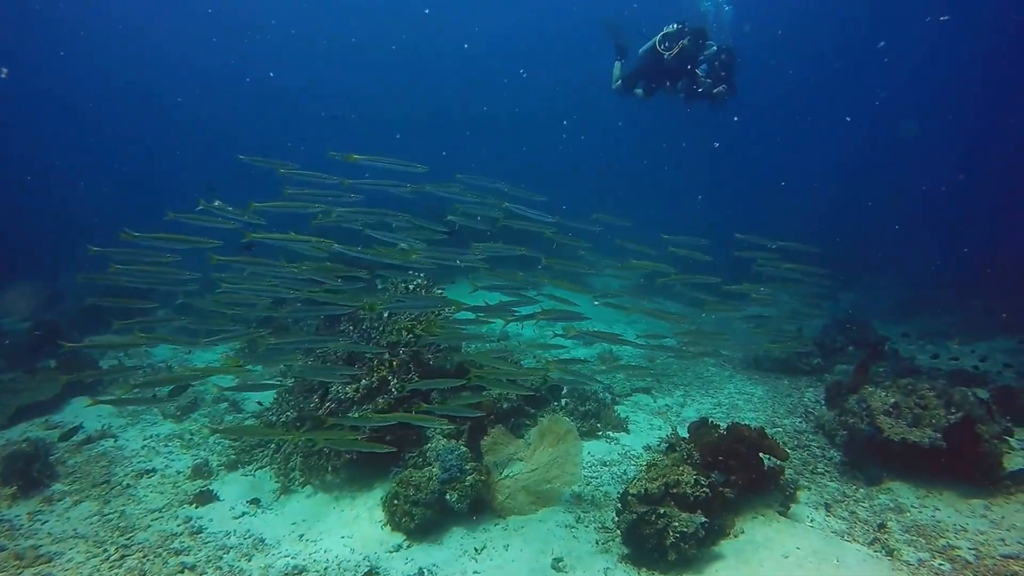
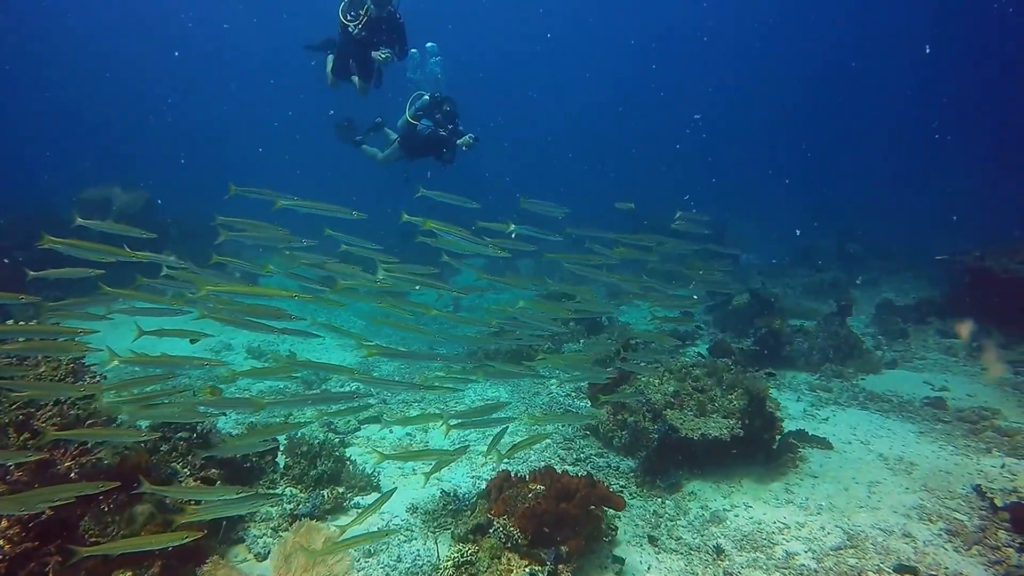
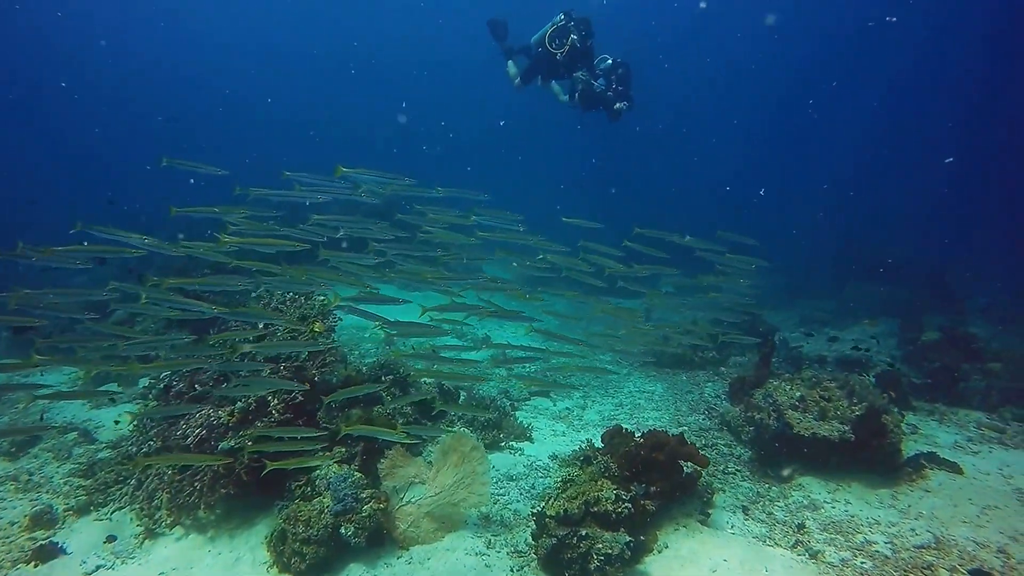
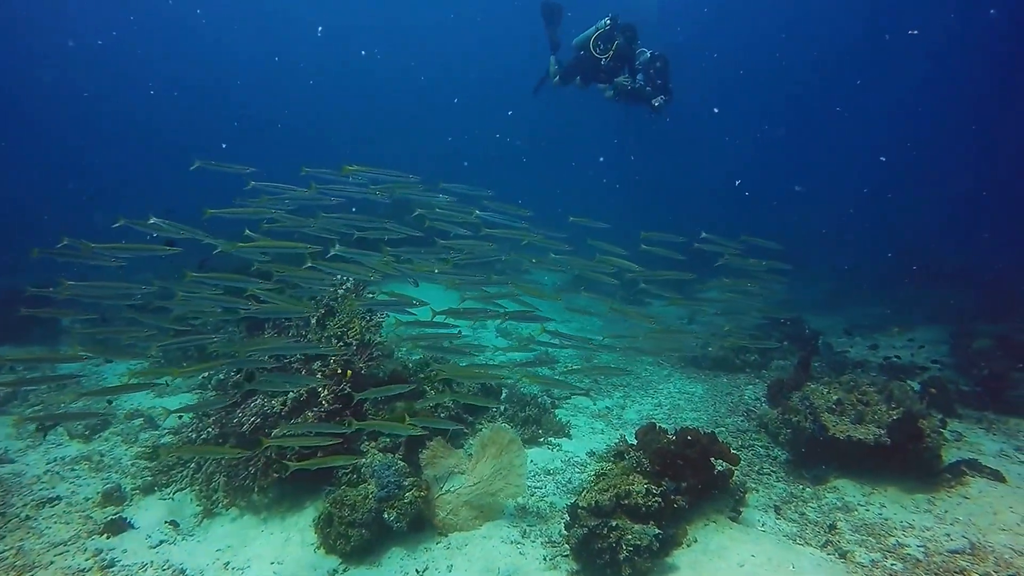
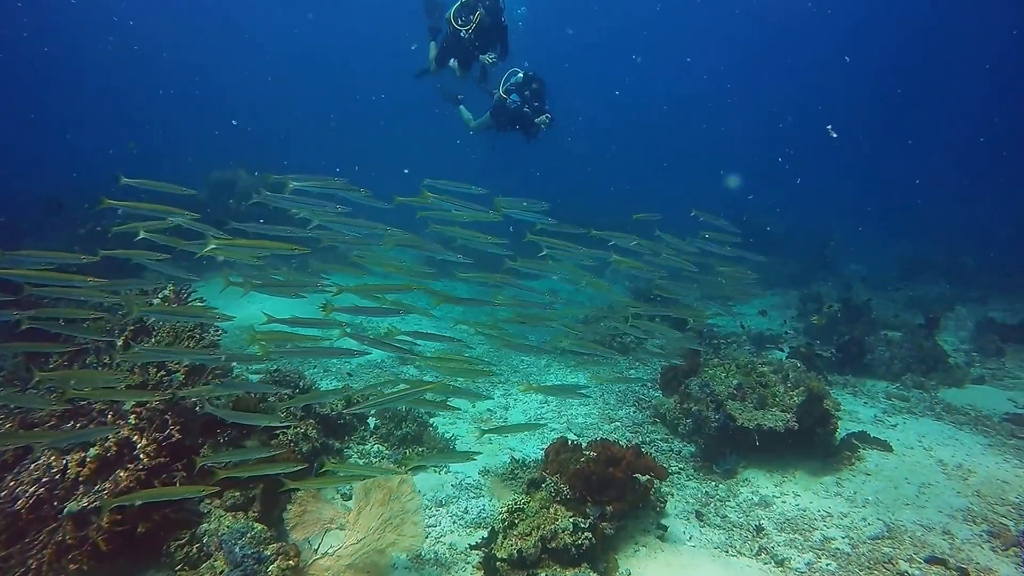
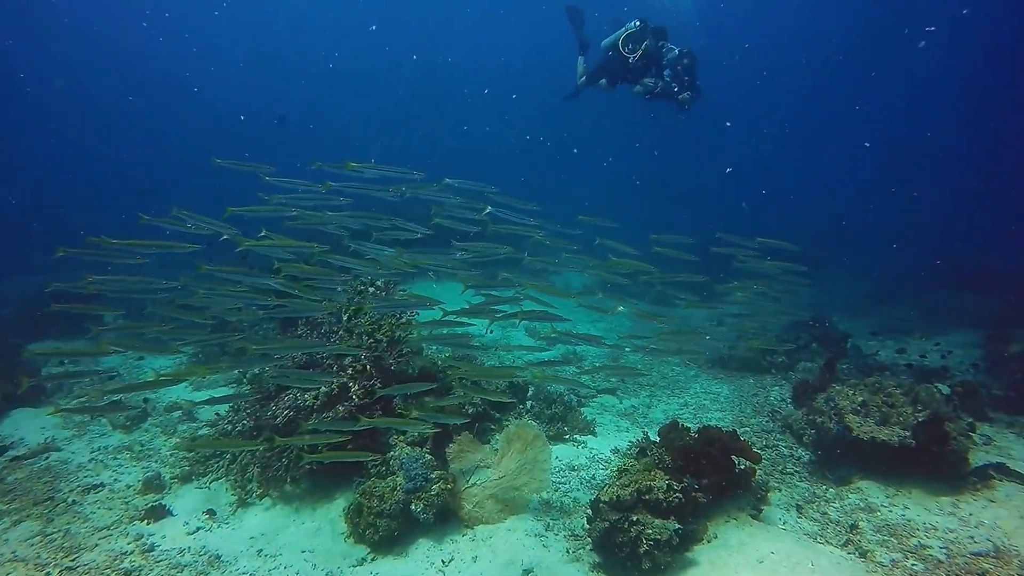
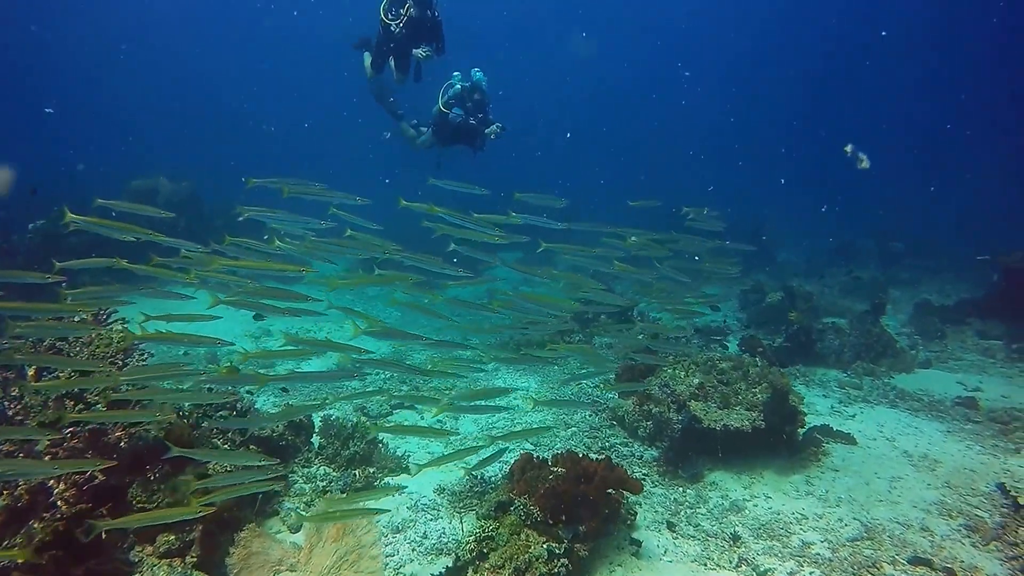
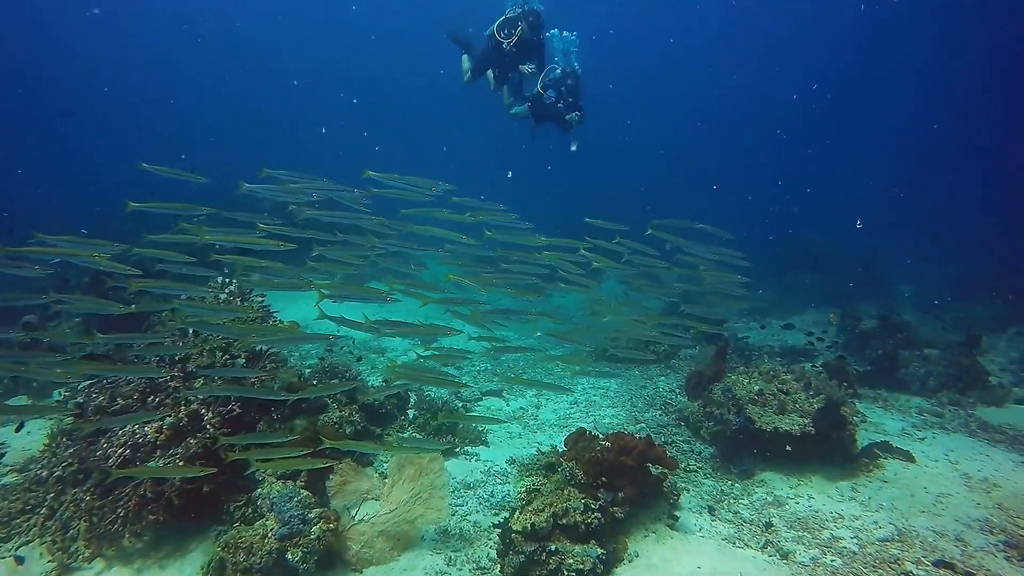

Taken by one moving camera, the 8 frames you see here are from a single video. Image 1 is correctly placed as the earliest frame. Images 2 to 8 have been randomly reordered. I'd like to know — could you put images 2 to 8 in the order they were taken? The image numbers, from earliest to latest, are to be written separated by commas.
6, 4, 3, 8, 5, 7, 2
